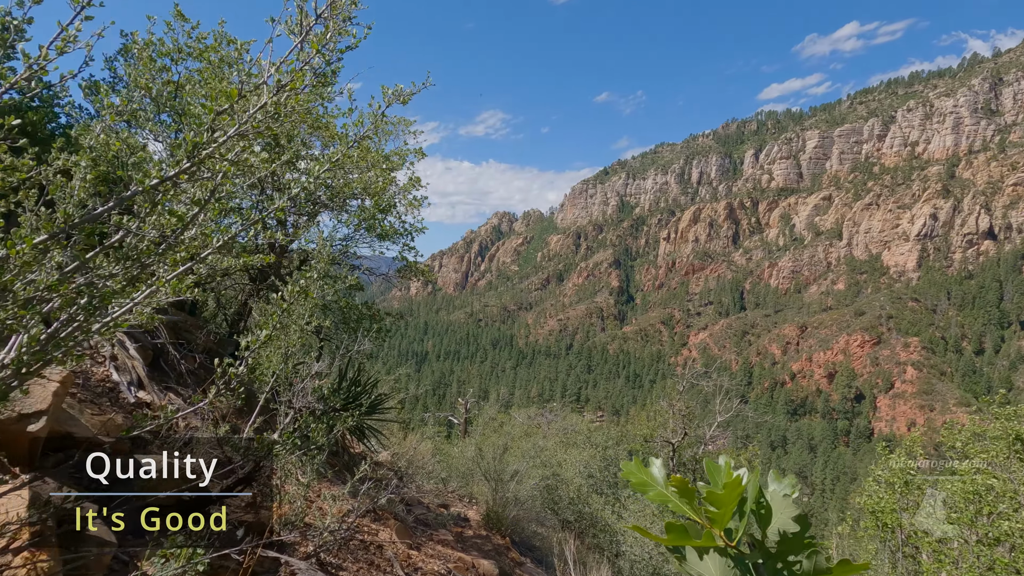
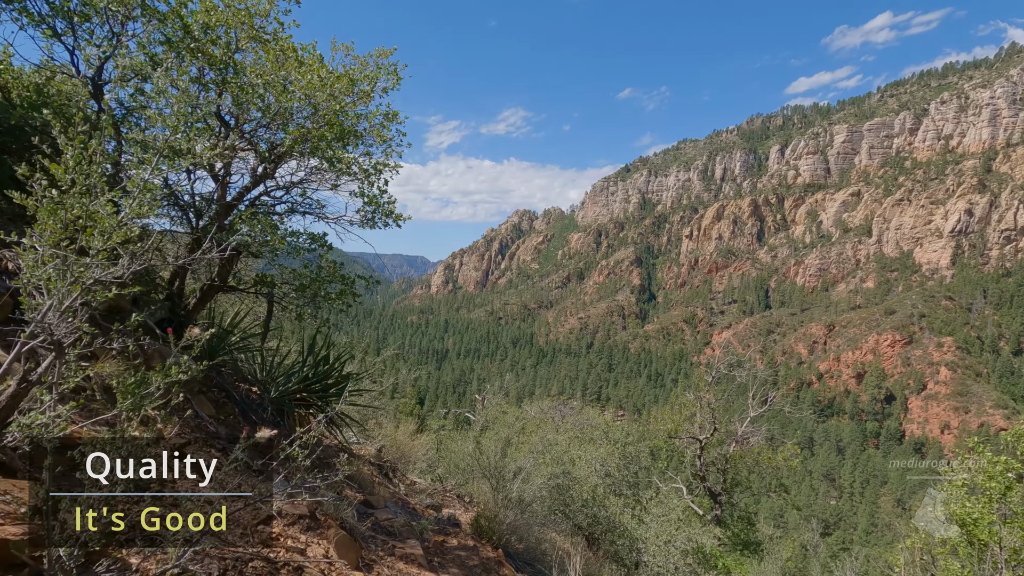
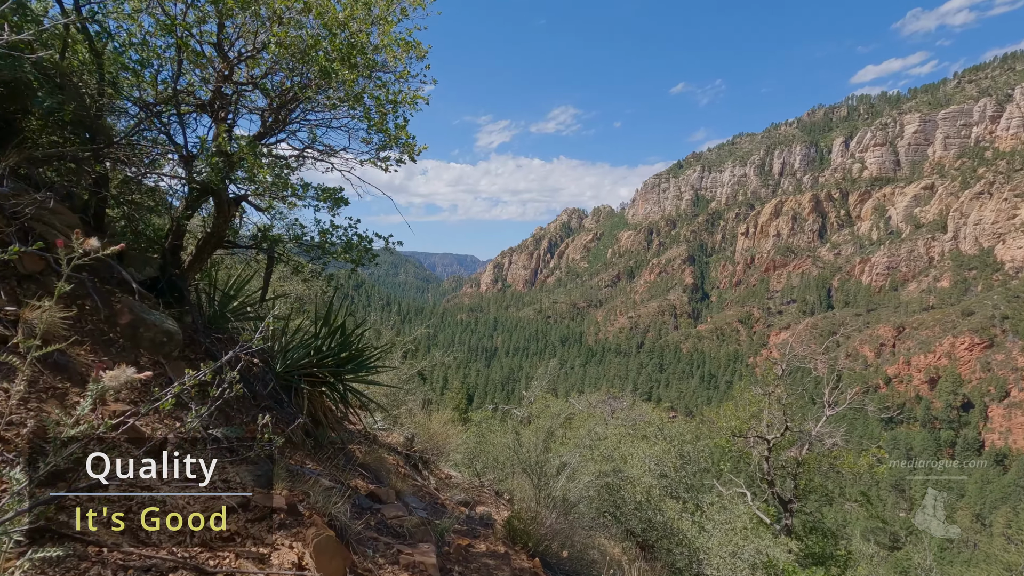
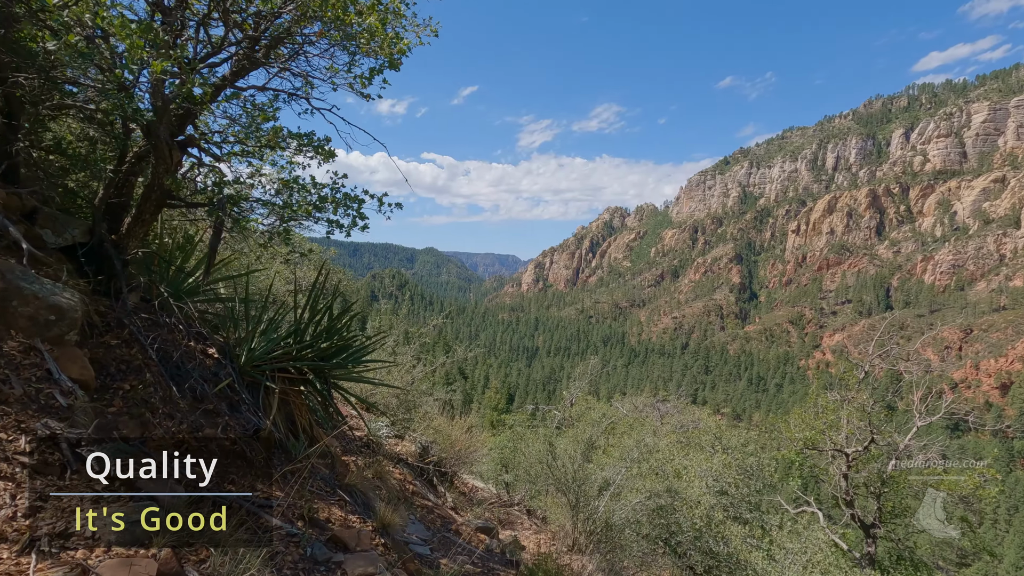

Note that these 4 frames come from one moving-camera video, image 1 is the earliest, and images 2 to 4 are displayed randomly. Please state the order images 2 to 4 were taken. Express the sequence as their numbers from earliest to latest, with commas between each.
2, 3, 4
